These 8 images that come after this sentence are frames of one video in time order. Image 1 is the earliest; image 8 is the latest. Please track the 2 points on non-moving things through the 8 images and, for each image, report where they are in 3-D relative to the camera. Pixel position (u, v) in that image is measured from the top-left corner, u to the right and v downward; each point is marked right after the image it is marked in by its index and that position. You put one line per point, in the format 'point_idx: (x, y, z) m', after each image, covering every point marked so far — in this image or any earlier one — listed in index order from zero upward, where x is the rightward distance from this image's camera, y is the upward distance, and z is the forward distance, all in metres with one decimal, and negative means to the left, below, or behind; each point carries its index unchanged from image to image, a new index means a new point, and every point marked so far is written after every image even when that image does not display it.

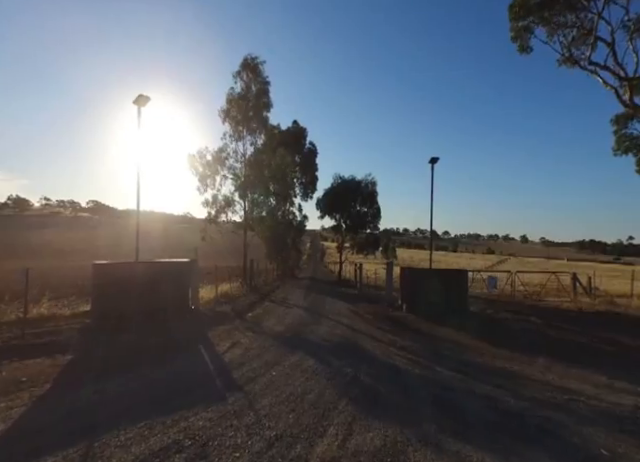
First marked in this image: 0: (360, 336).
0: (+1.5, -4.2, +13.3) m
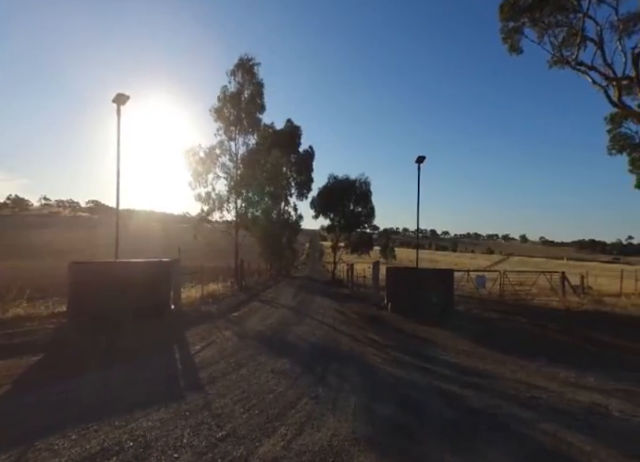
0: (+0.7, -4.2, +13.3) m
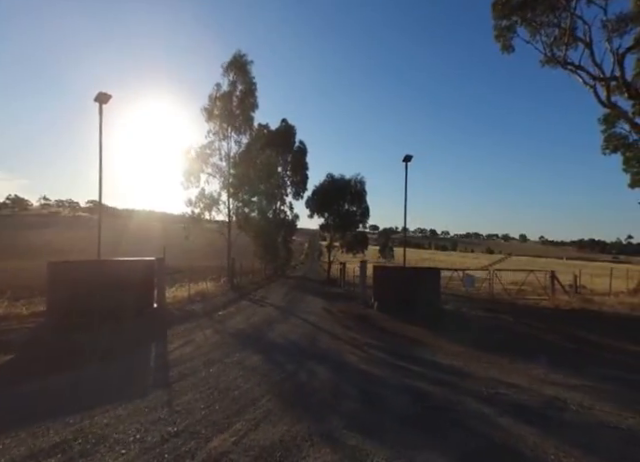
0: (-0.1, -4.2, +13.3) m
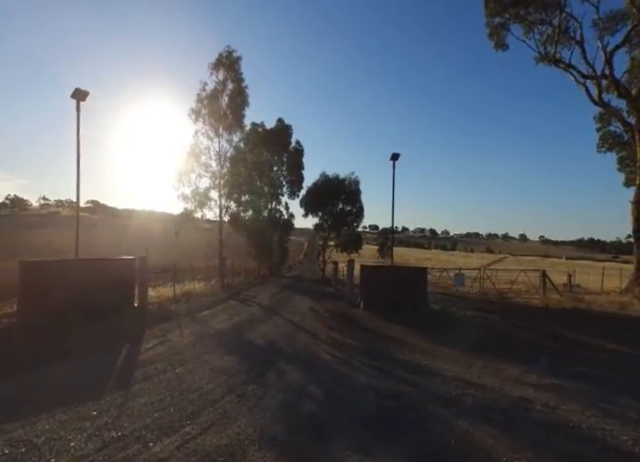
0: (-0.9, -4.1, +13.2) m
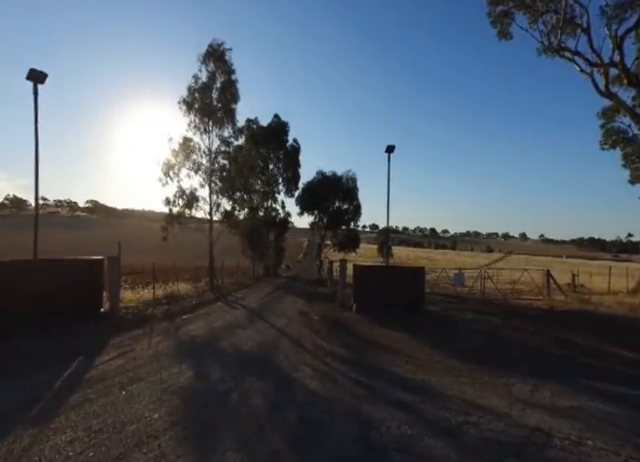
0: (-1.4, -4.0, +11.9) m
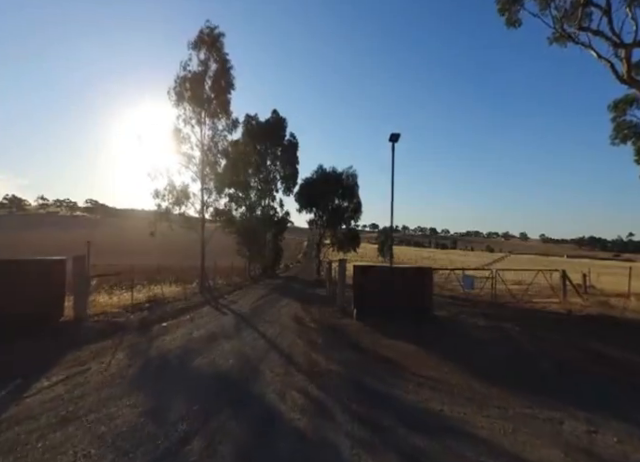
0: (-1.6, -3.8, +10.2) m
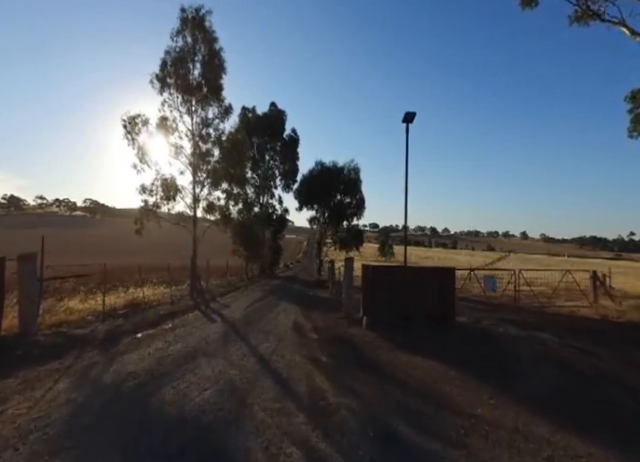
0: (-1.4, -3.6, +7.9) m
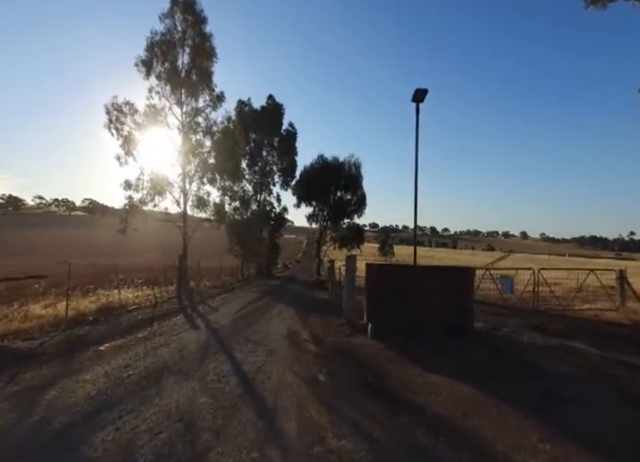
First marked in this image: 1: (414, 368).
0: (-1.5, -3.4, +6.1) m
1: (+2.7, -3.8, +9.0) m
